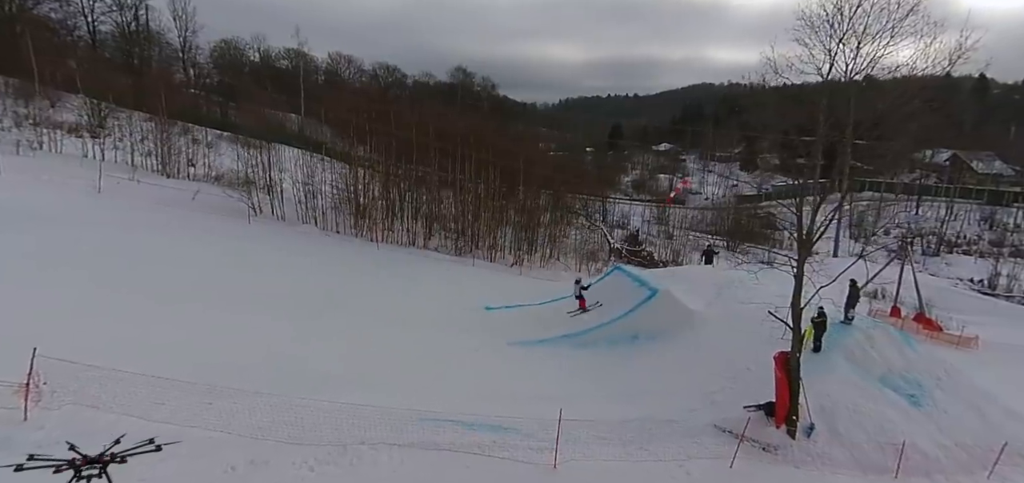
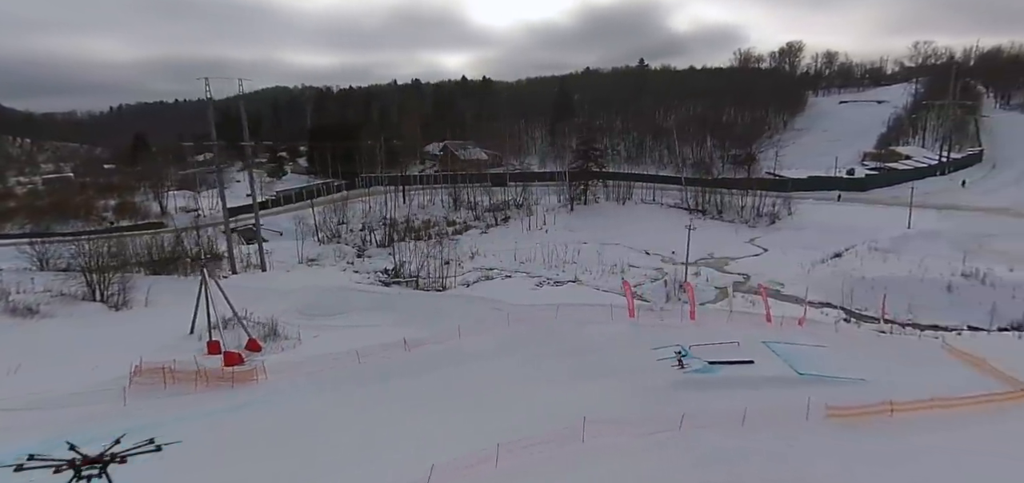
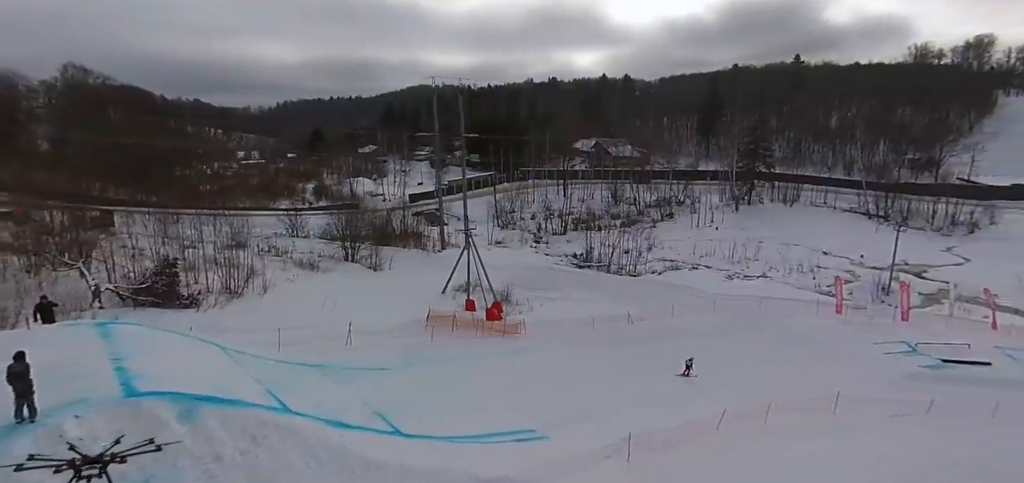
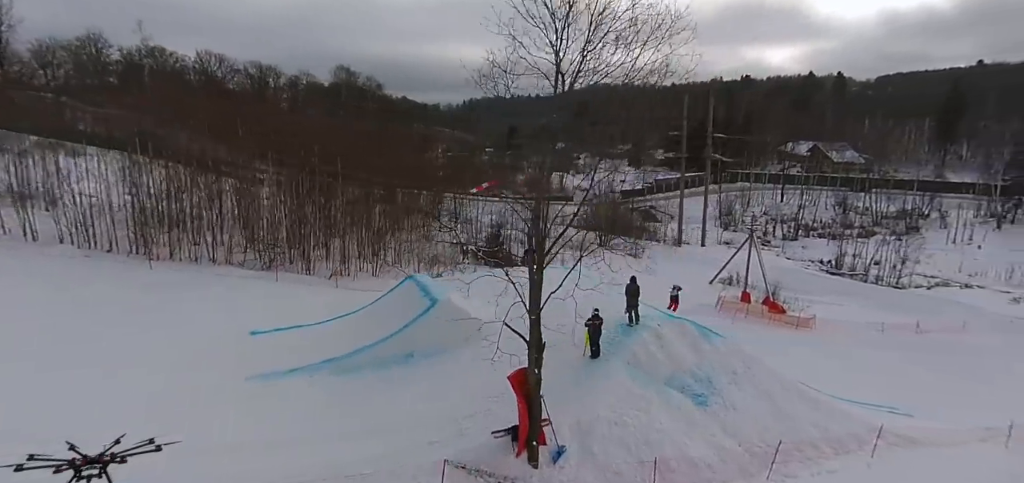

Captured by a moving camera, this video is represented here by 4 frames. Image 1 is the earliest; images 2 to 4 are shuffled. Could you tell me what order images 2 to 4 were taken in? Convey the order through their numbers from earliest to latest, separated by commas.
4, 3, 2
